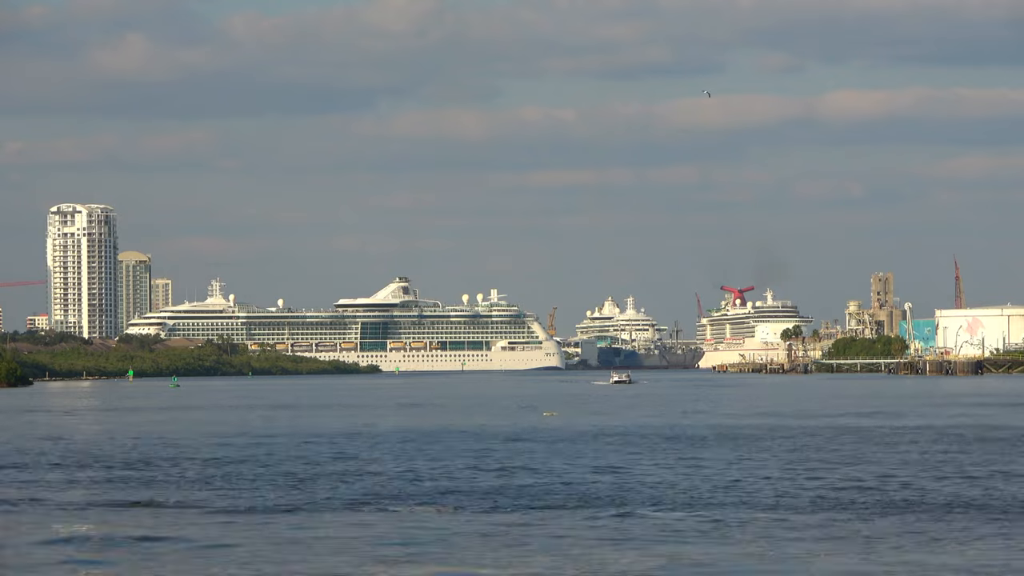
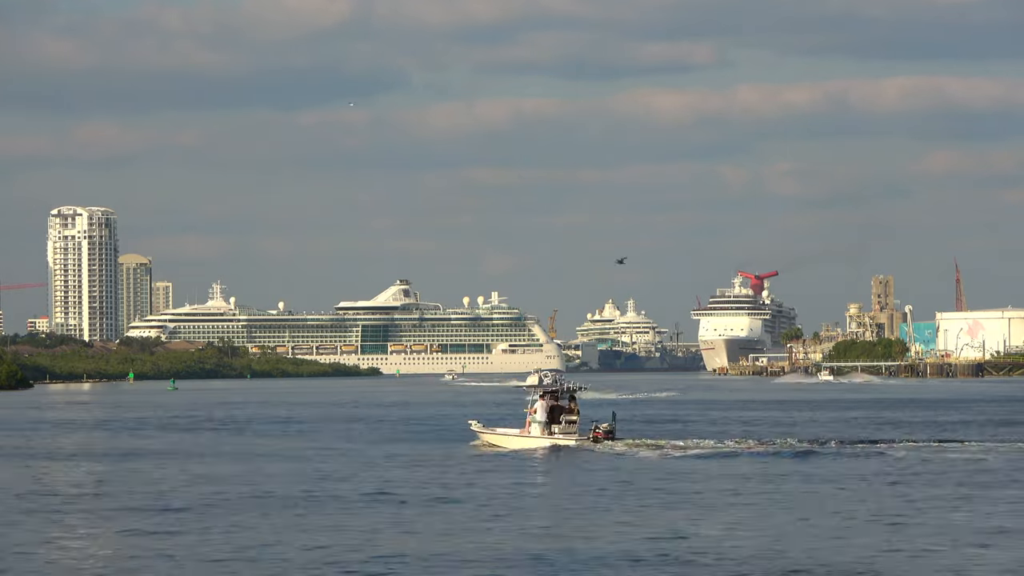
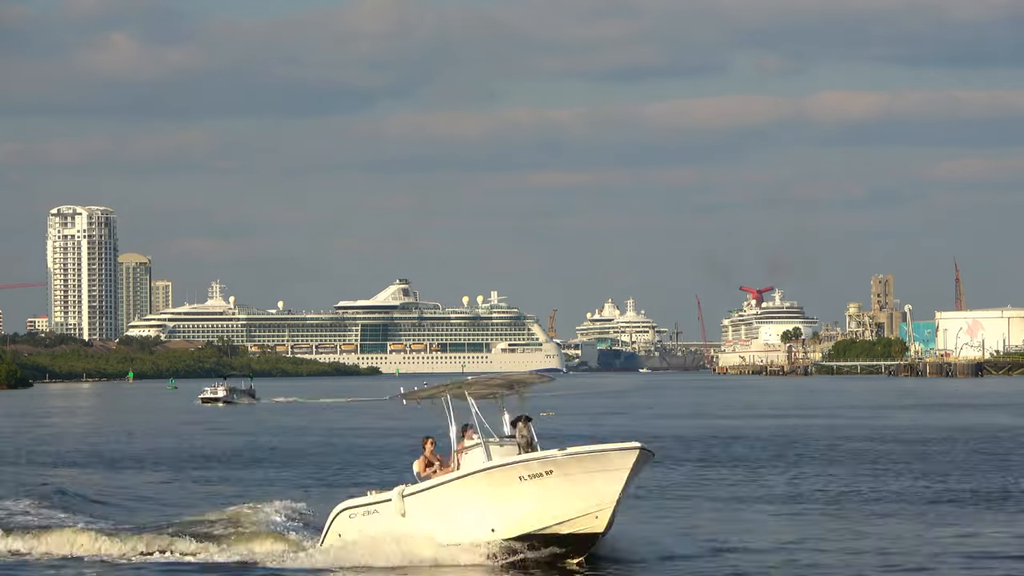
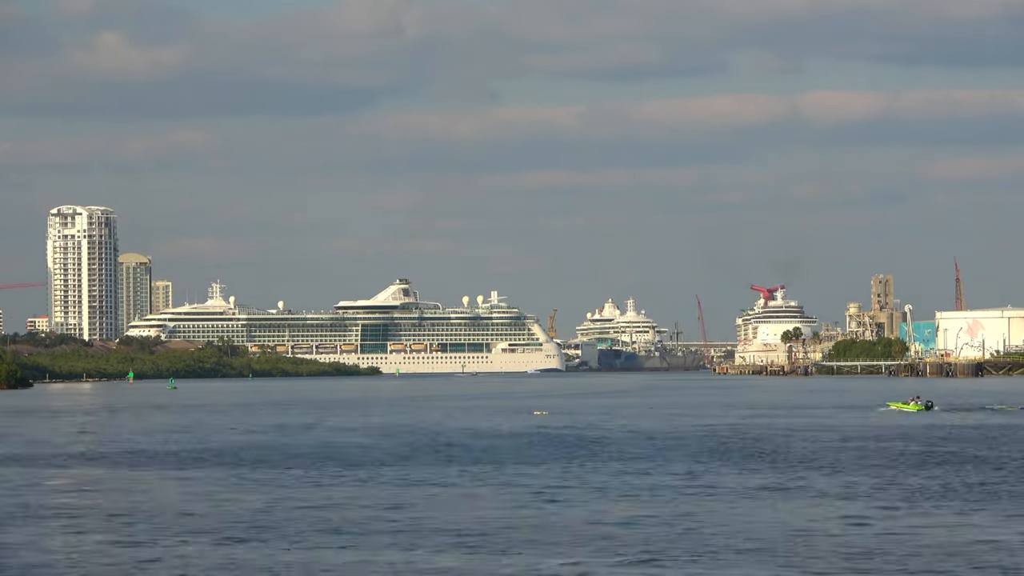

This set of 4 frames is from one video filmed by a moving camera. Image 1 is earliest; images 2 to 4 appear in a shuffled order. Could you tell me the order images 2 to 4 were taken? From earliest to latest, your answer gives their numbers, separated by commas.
3, 4, 2
